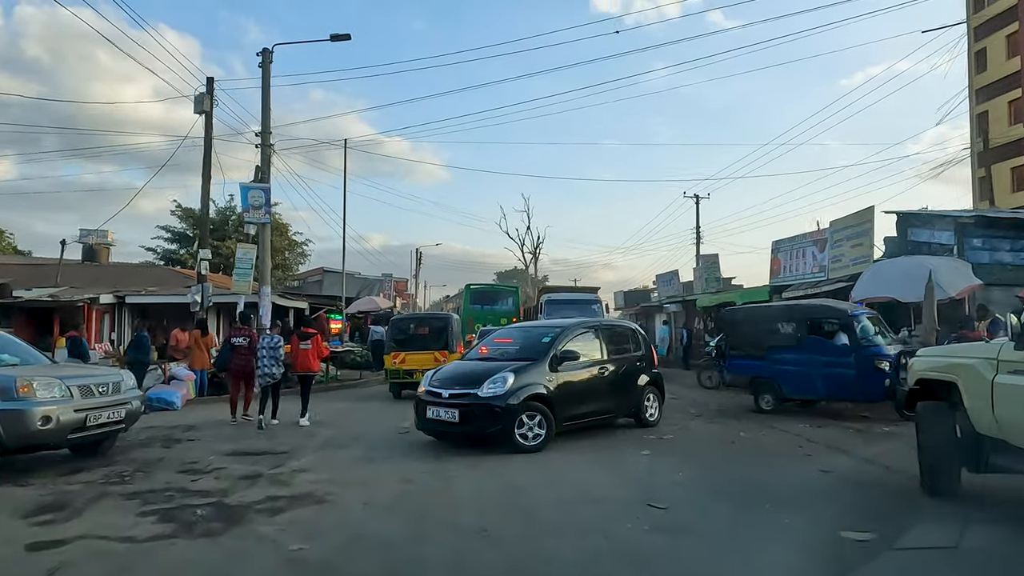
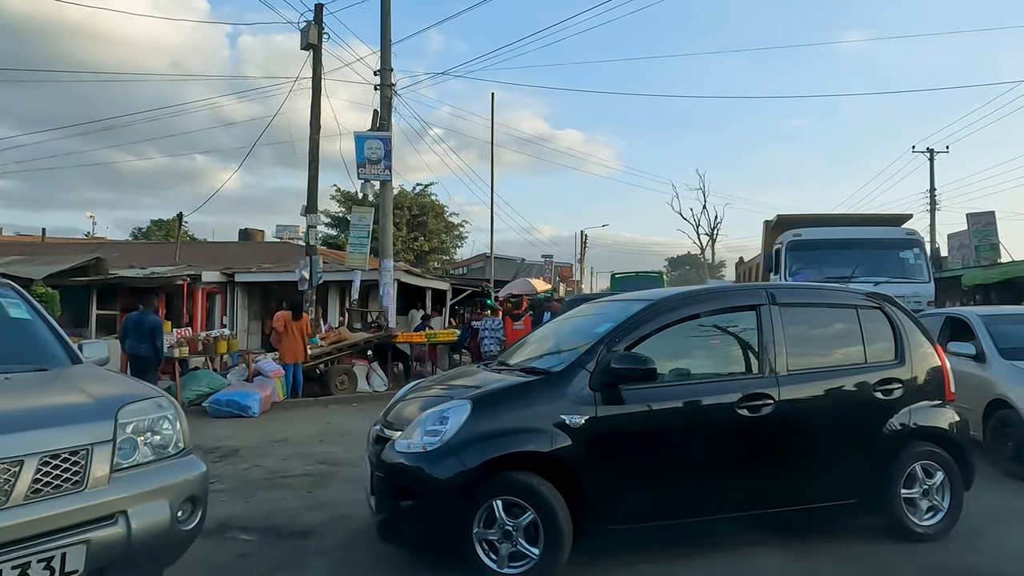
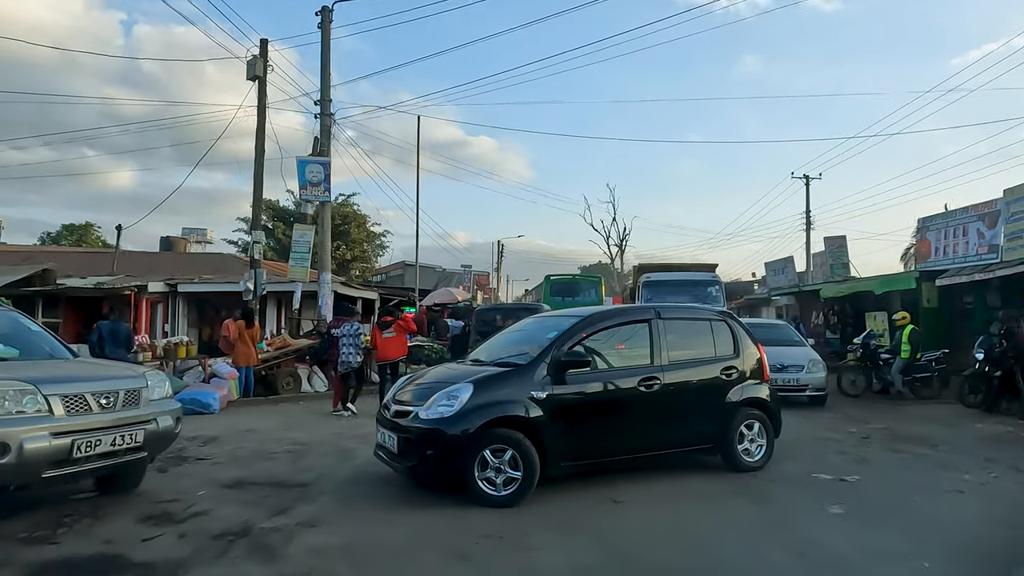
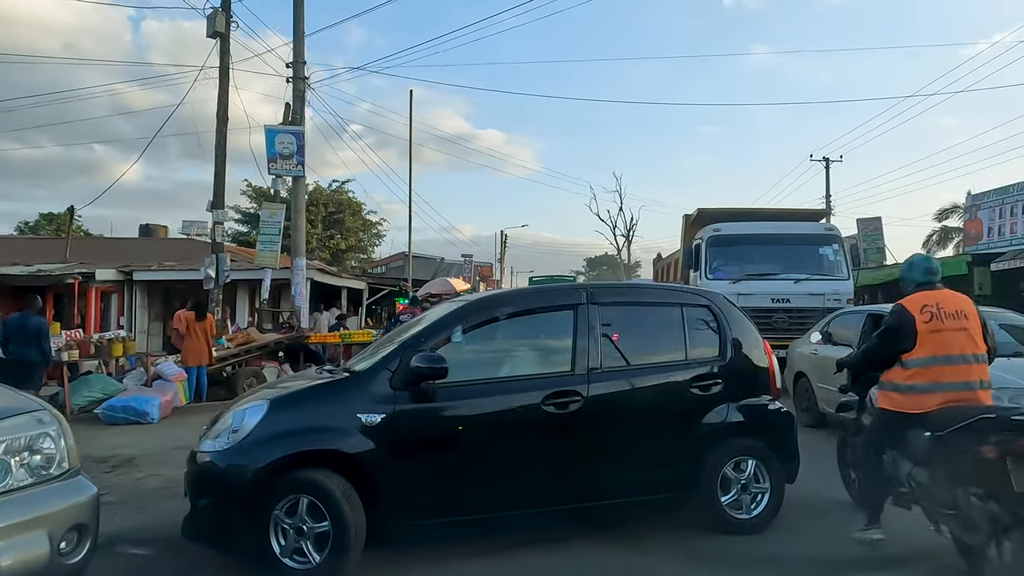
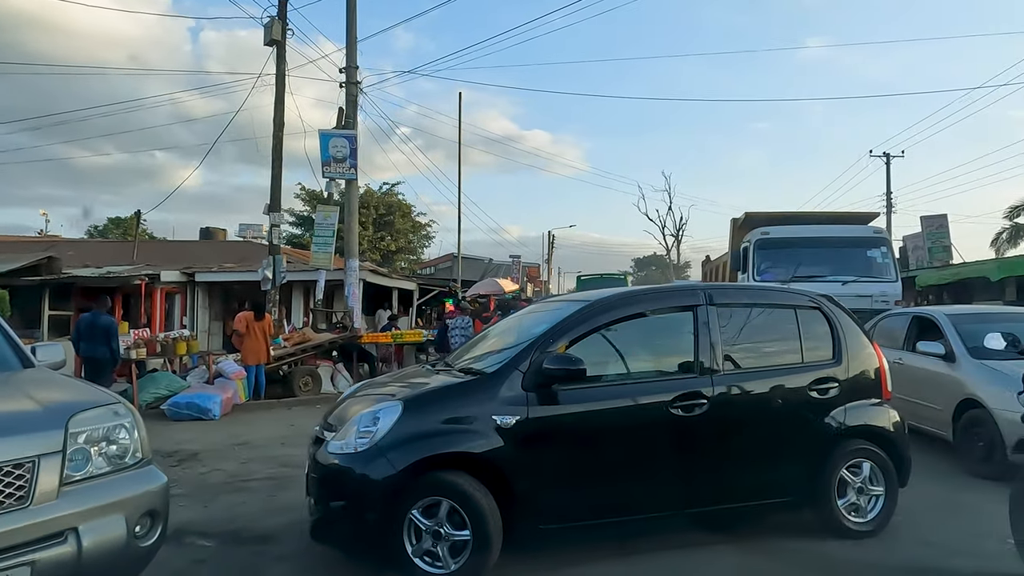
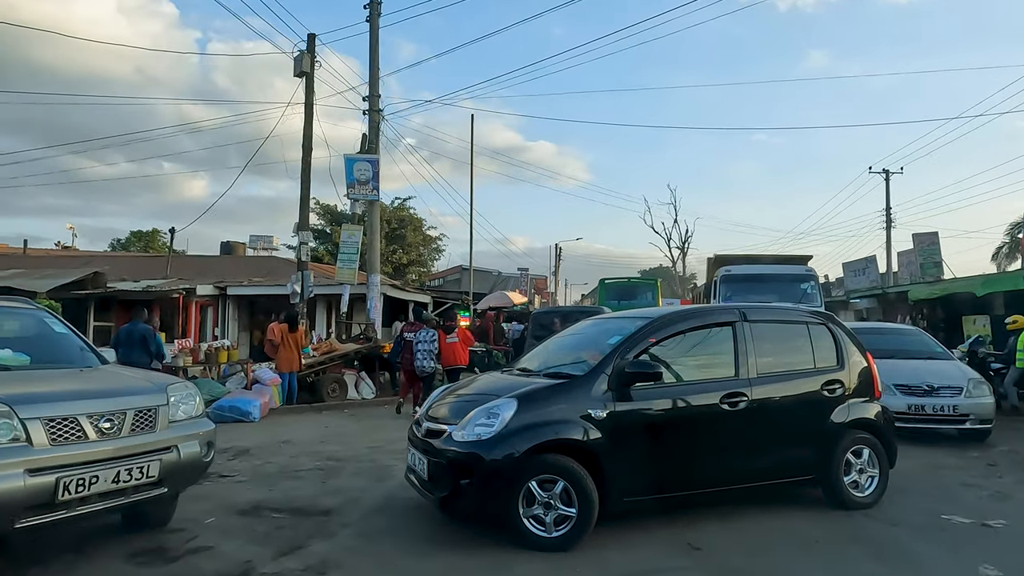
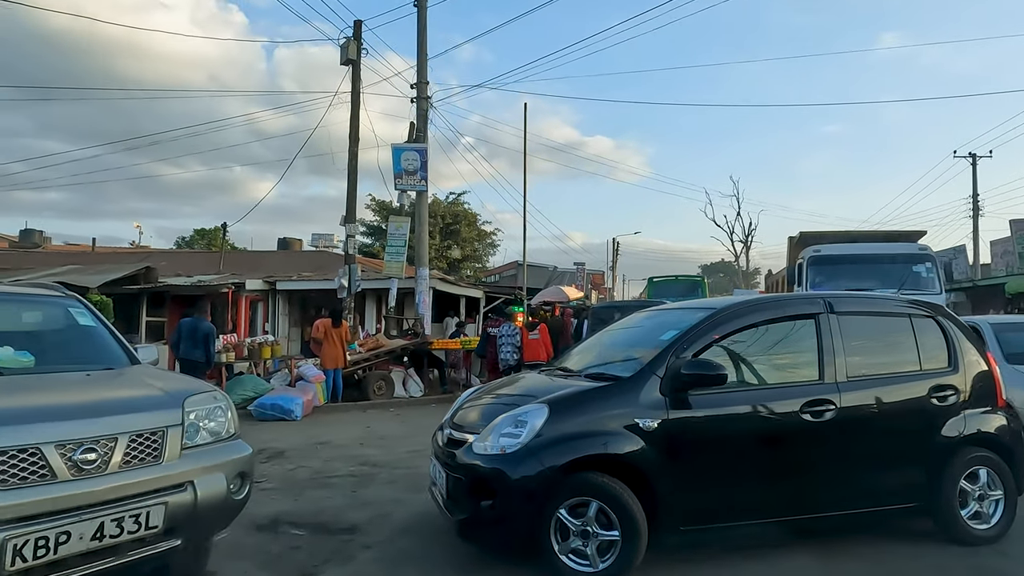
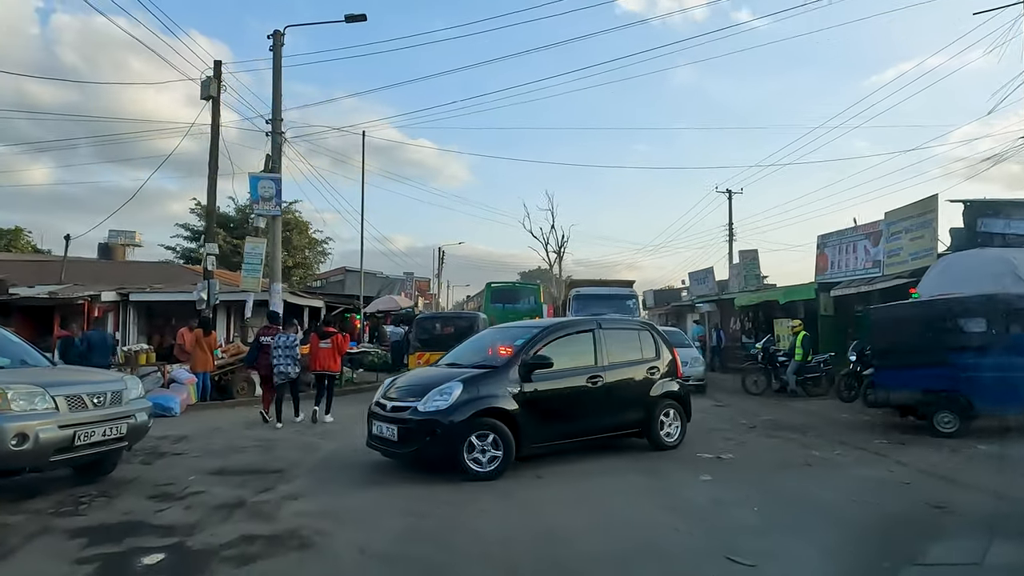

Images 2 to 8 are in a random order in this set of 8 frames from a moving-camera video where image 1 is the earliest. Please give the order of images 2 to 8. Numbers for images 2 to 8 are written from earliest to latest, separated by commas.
8, 3, 6, 7, 2, 5, 4
